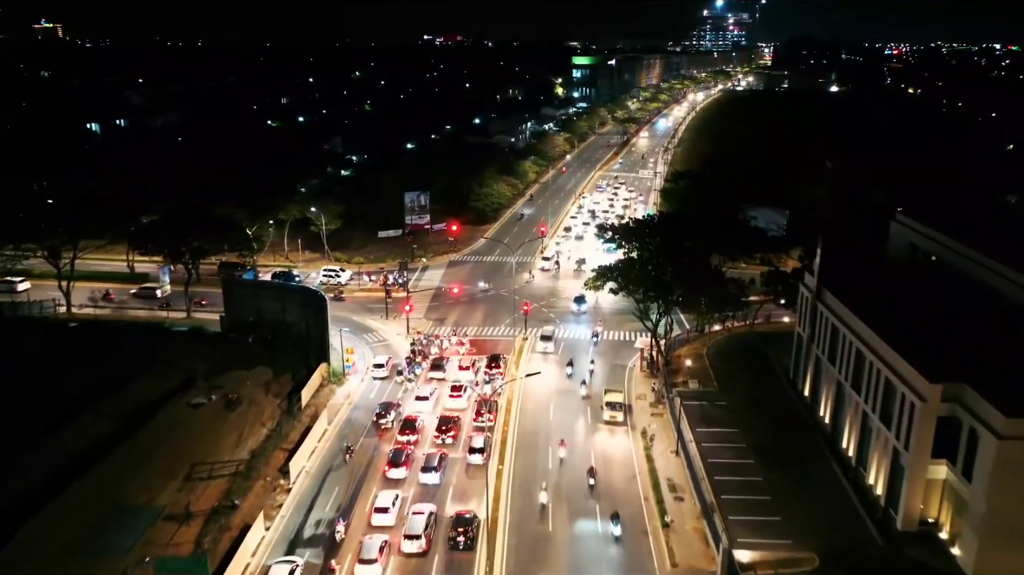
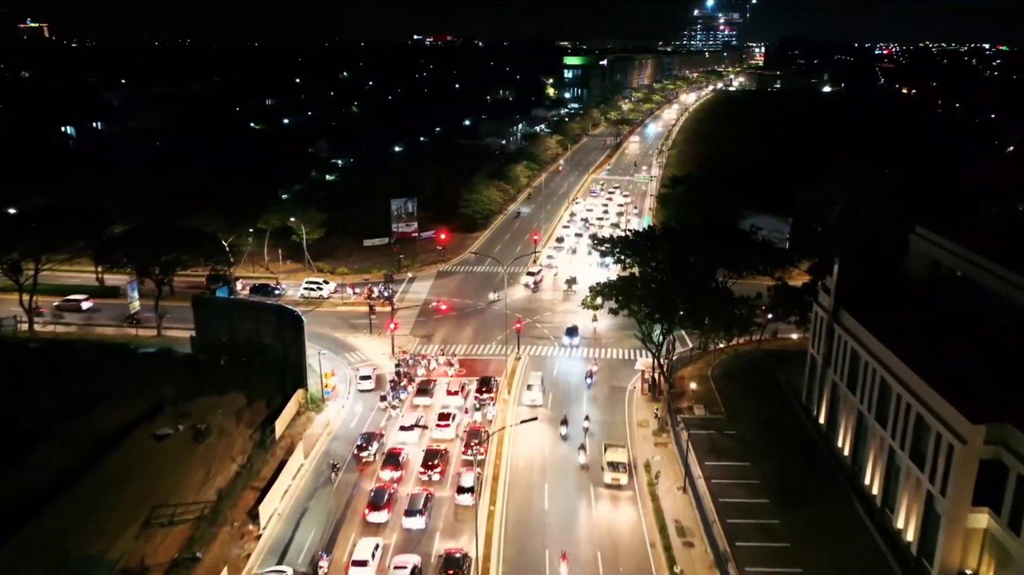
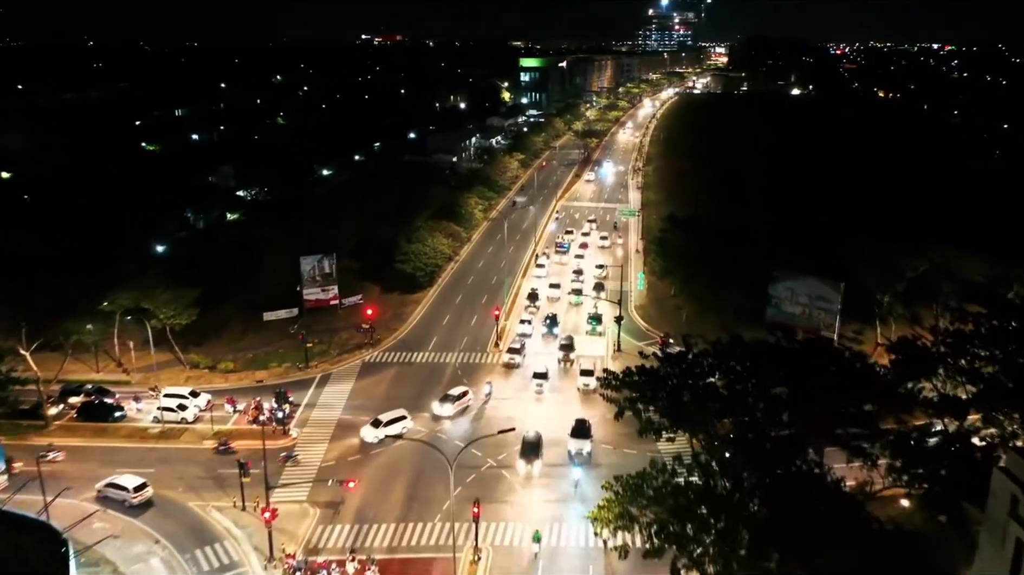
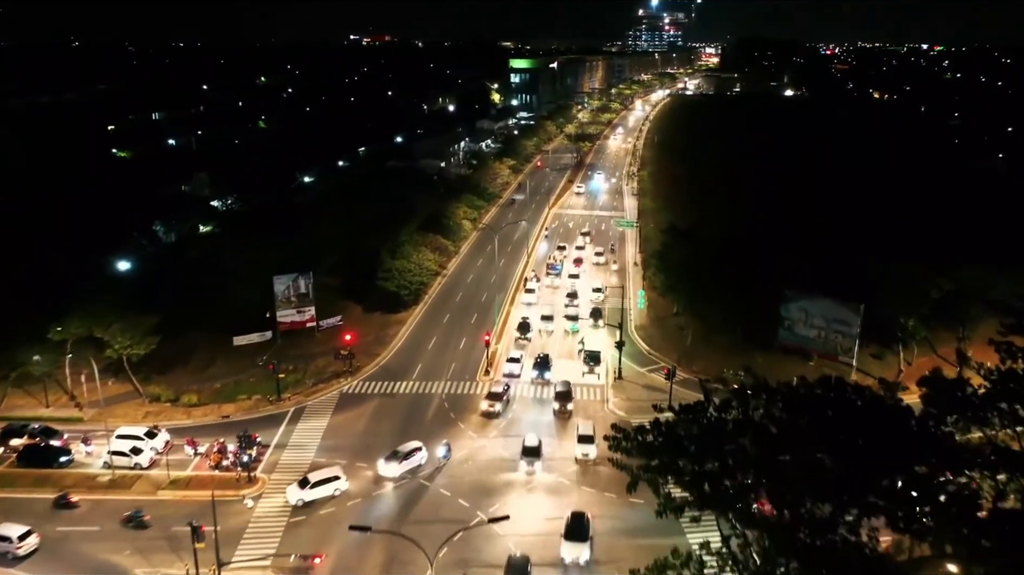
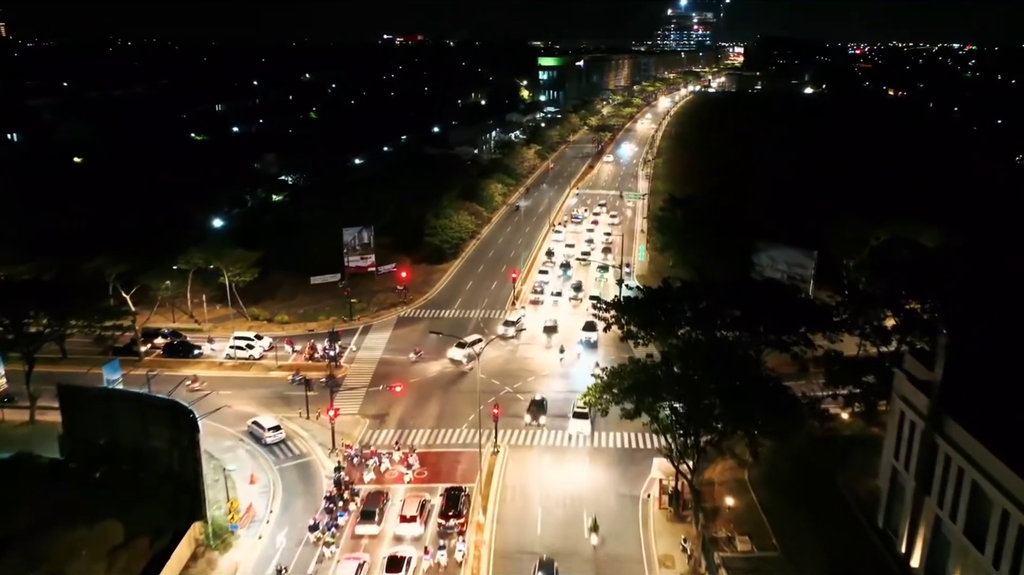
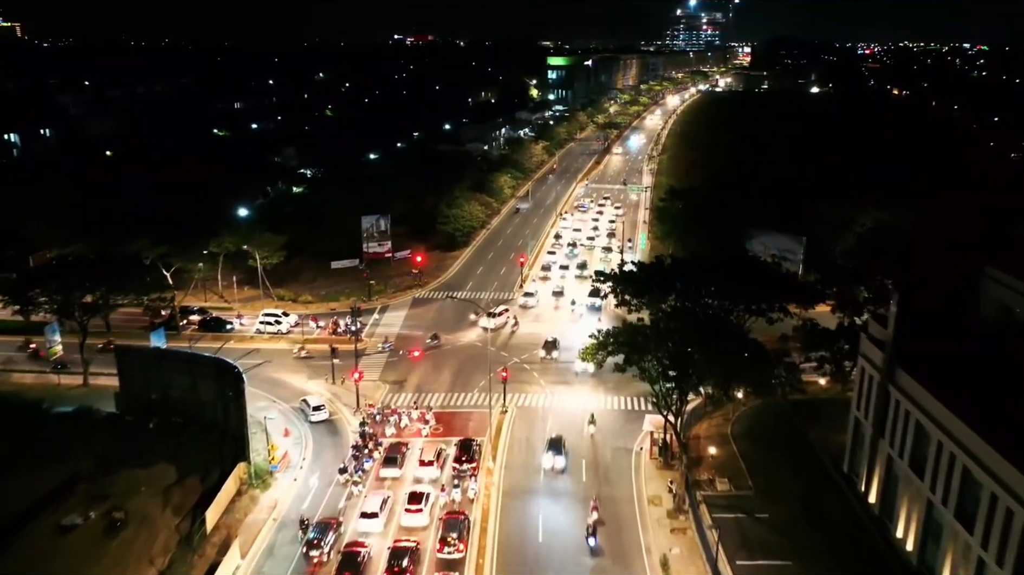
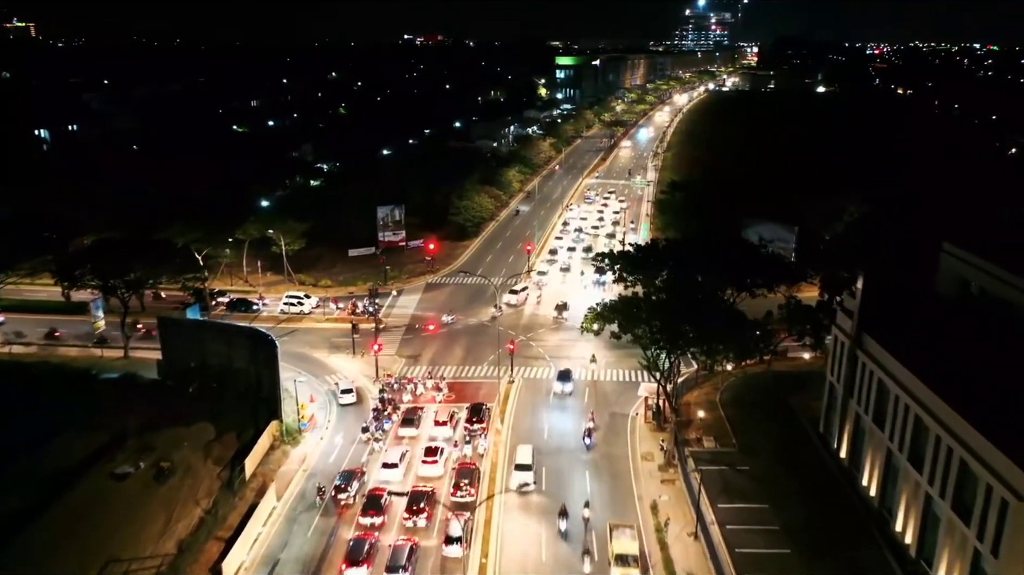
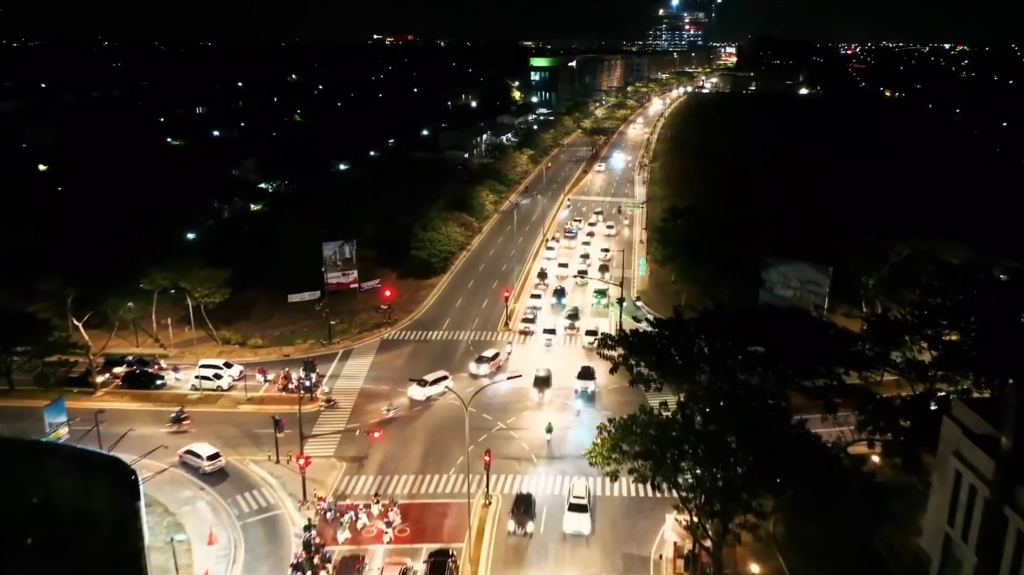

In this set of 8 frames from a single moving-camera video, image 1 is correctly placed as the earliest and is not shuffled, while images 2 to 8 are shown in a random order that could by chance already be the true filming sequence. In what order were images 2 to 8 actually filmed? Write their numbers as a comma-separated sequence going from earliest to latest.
2, 7, 6, 5, 8, 3, 4
